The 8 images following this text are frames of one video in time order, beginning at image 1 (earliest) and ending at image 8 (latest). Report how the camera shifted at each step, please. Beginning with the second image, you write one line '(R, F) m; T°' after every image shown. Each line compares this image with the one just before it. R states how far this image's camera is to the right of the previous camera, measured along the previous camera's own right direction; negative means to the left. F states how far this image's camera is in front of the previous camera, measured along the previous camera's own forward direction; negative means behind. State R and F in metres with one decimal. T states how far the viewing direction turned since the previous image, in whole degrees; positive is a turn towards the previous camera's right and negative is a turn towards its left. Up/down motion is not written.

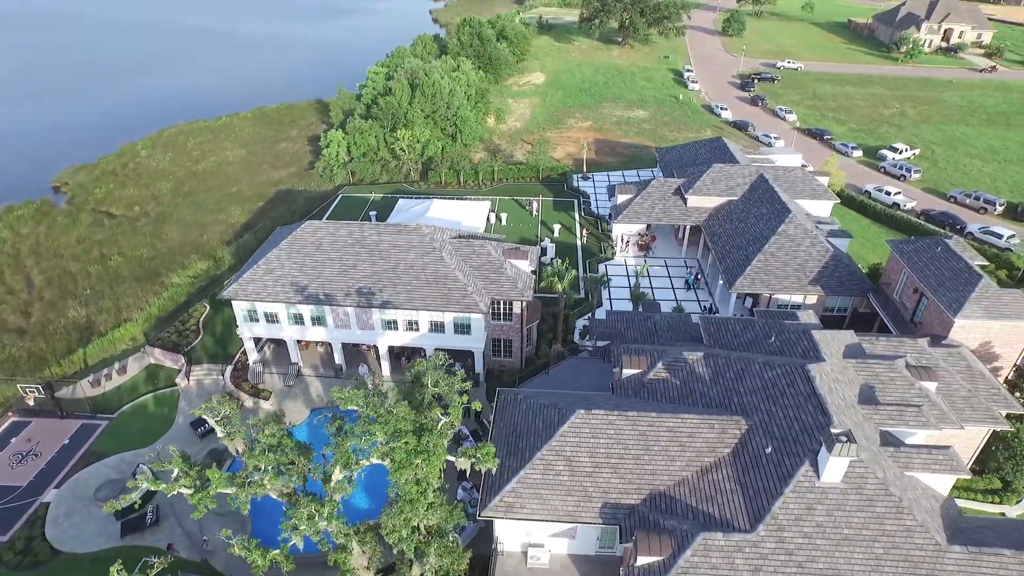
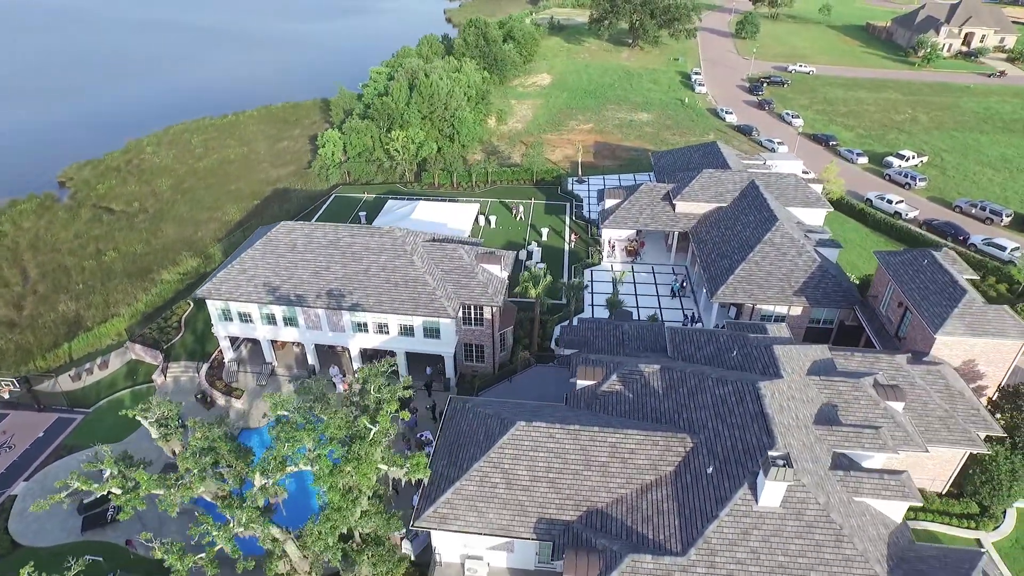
(+2.7, +0.4) m; -2°
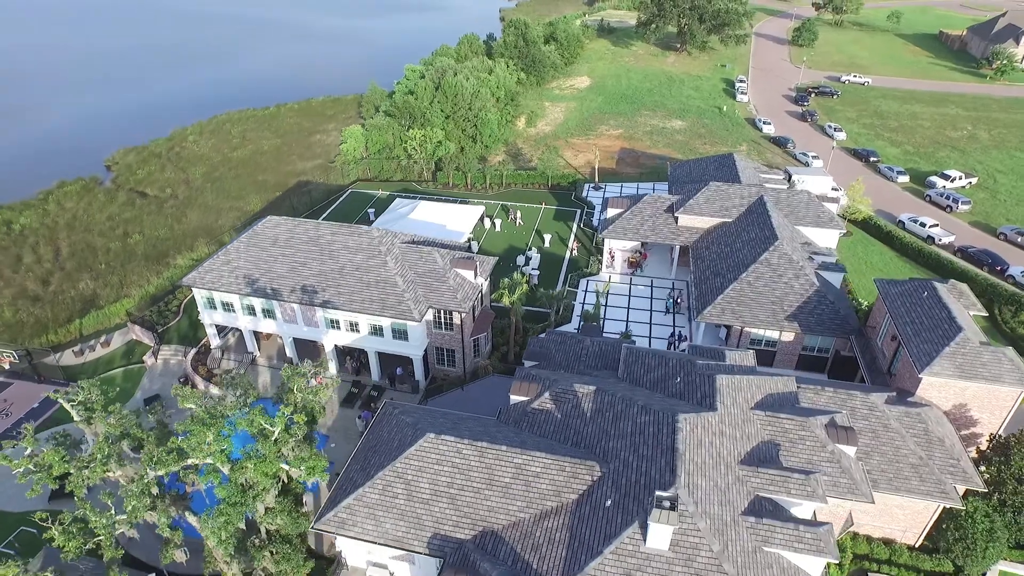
(+4.8, +0.7) m; -5°
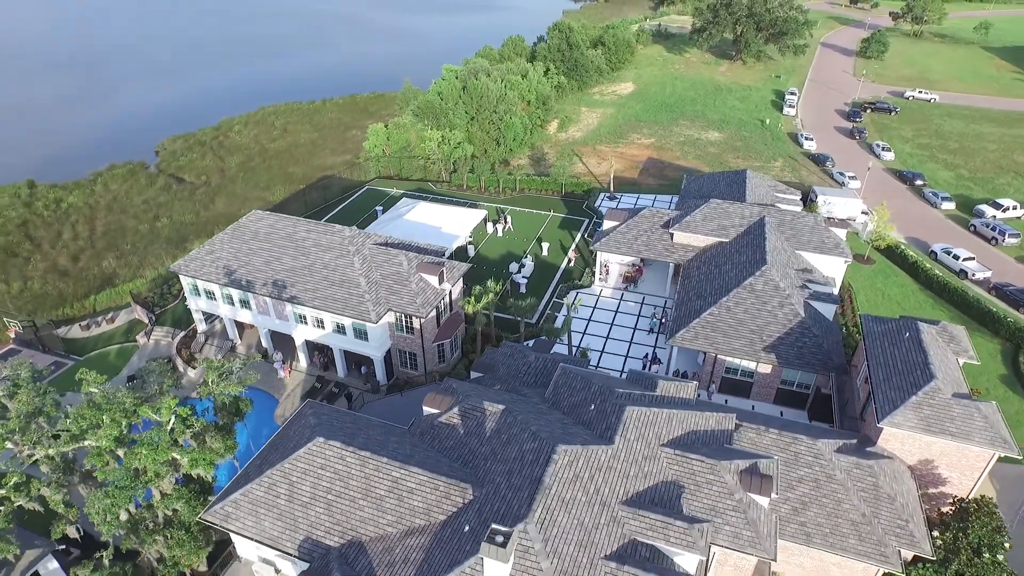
(+5.8, +0.8) m; -6°
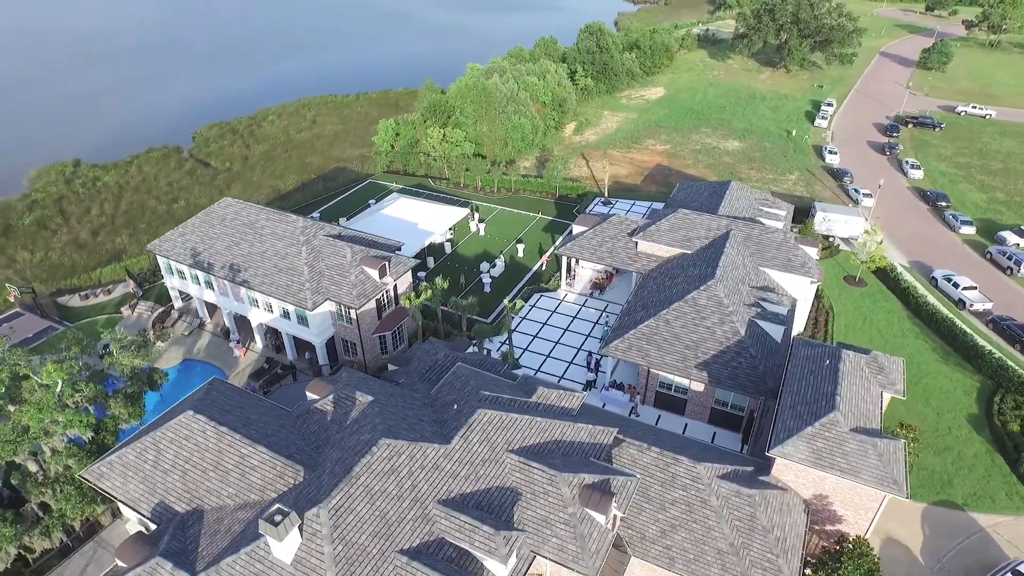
(+7.4, +0.1) m; -6°
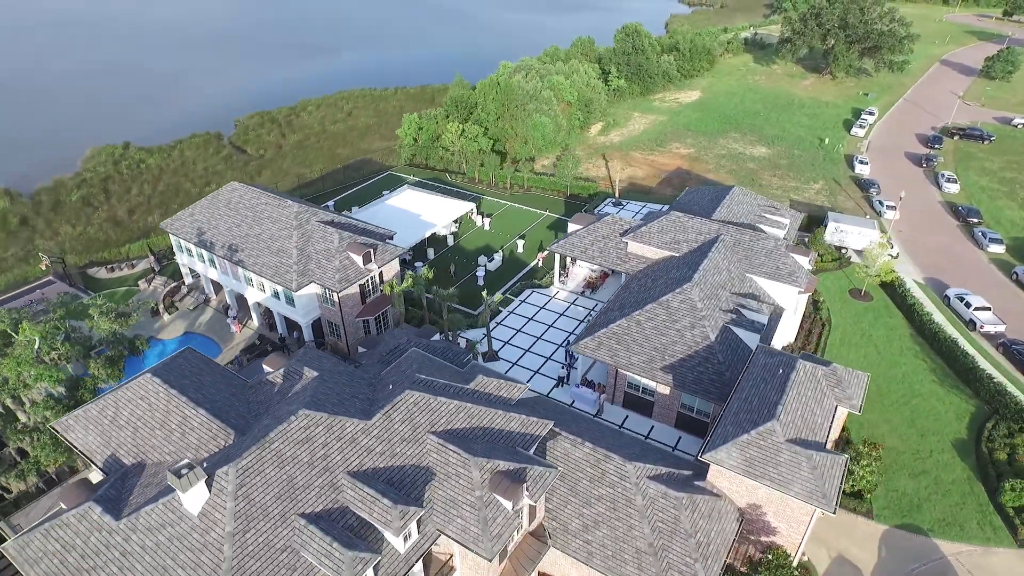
(+4.5, -0.4) m; -5°
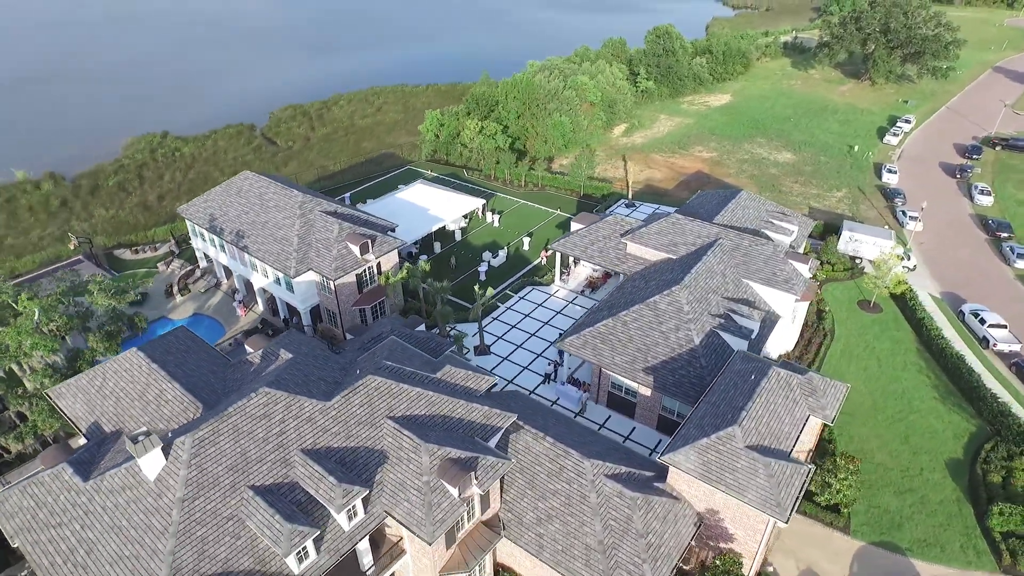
(+3.0, -0.3) m; -4°
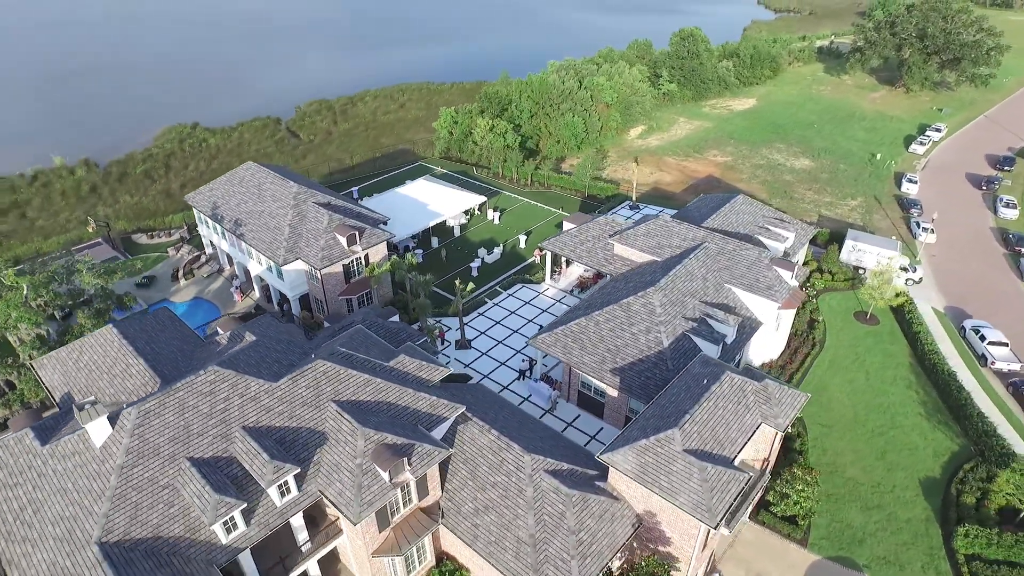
(+3.6, -0.3) m; -4°
